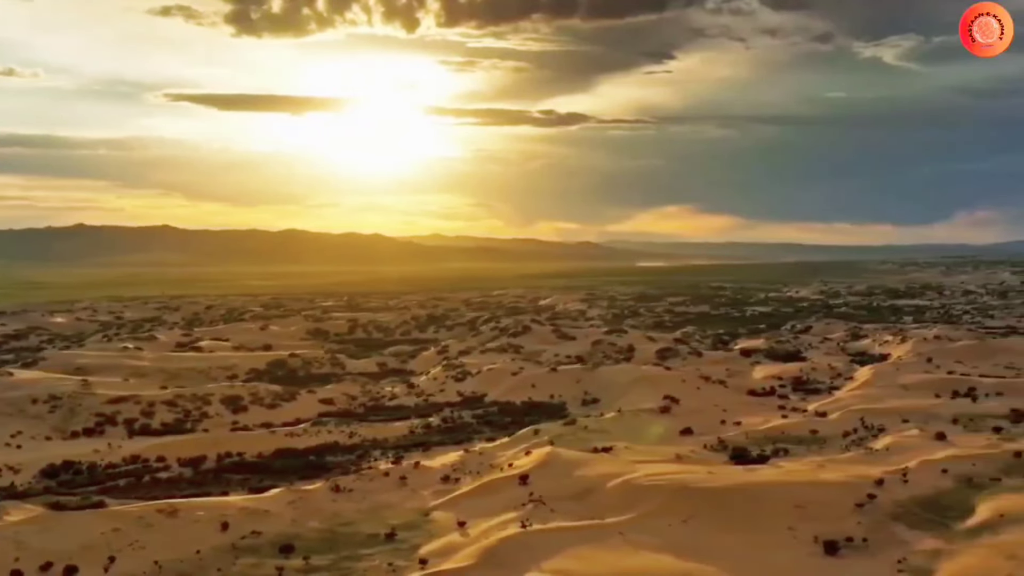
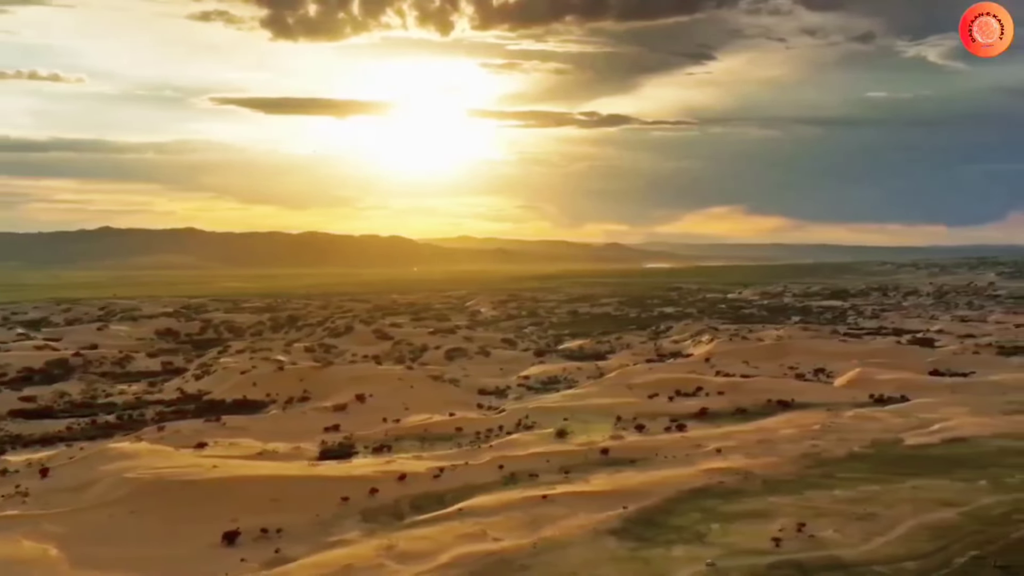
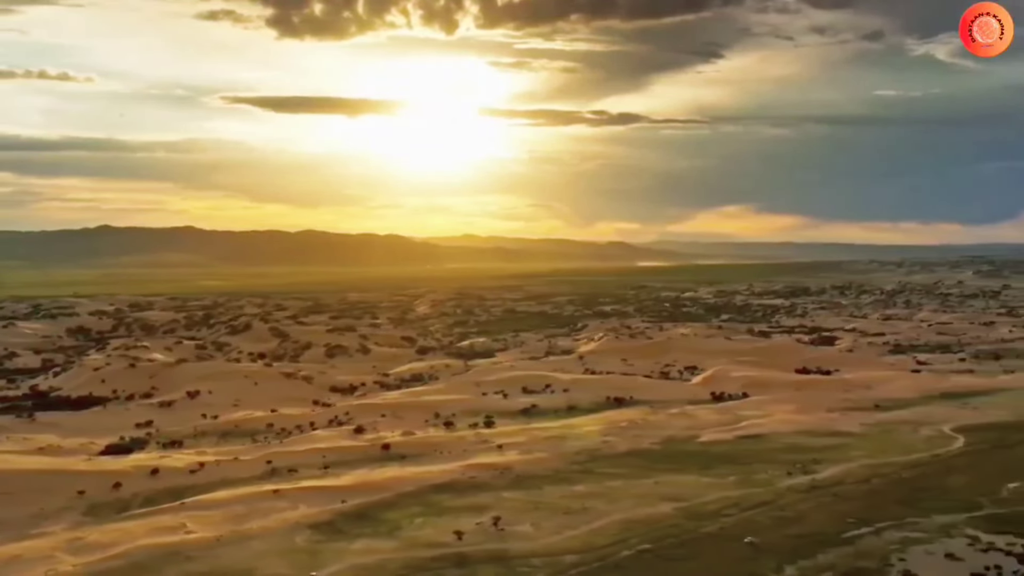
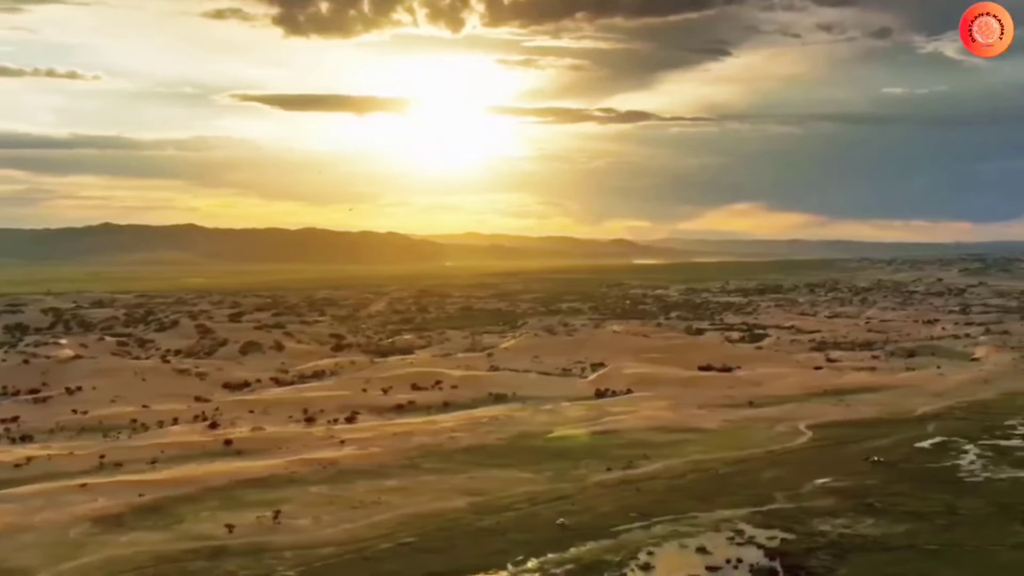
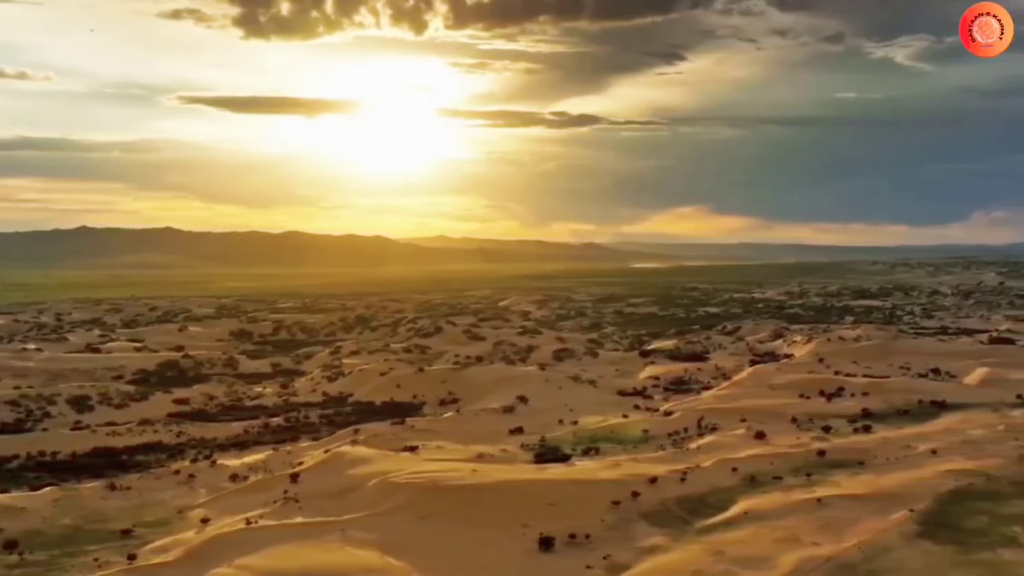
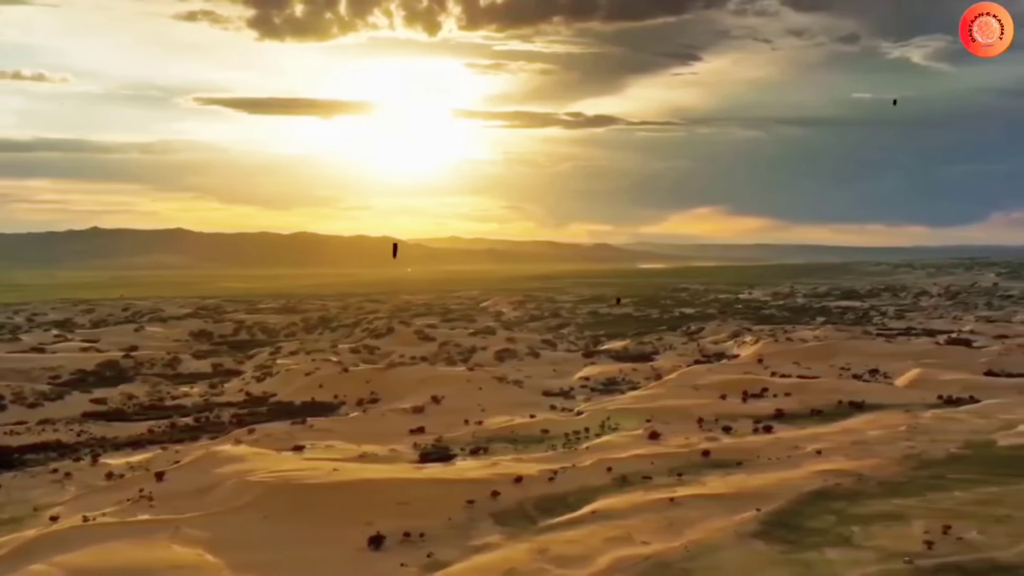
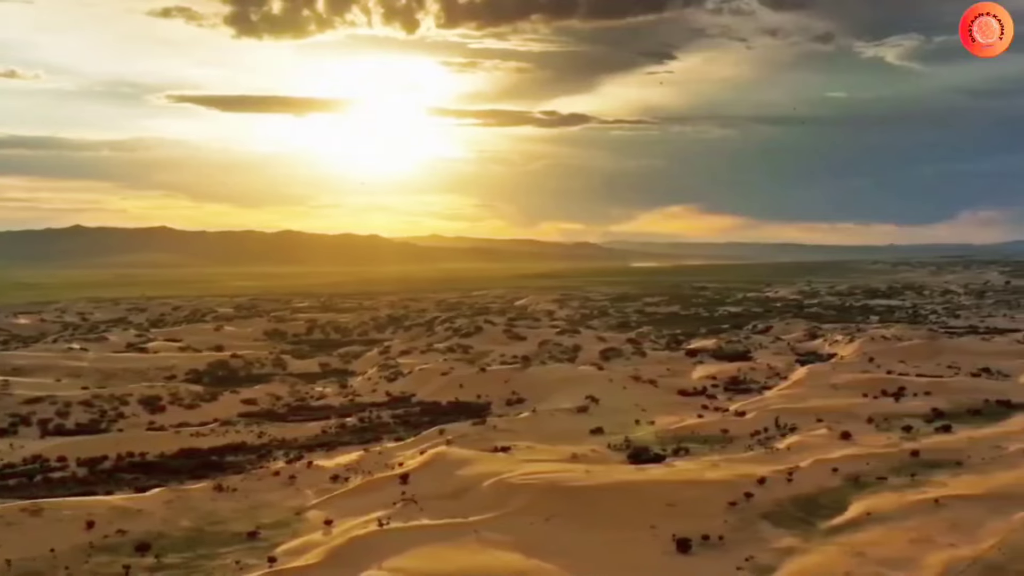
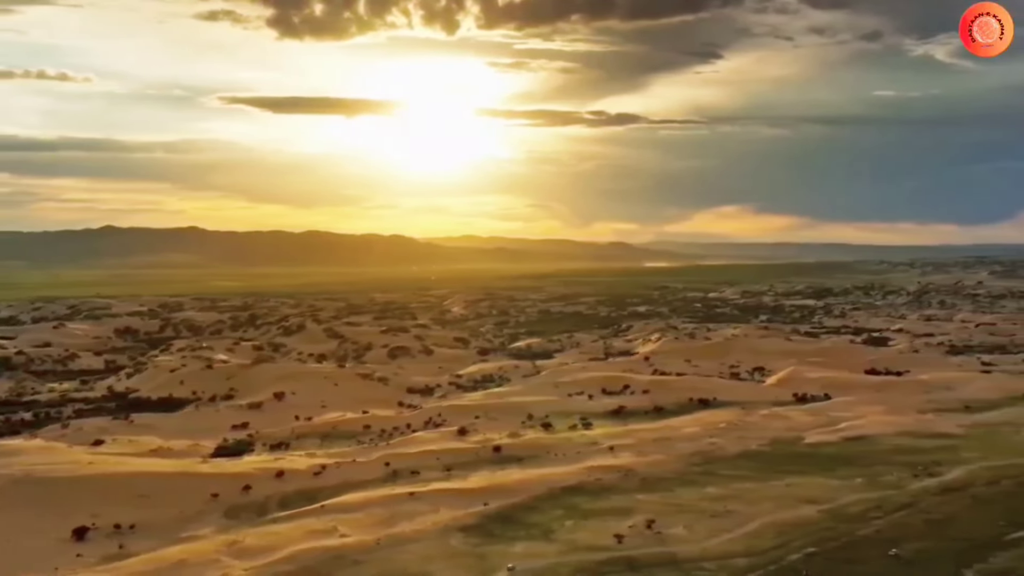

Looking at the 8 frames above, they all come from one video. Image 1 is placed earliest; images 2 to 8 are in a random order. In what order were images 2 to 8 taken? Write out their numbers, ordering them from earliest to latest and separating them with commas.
7, 5, 6, 2, 8, 3, 4
